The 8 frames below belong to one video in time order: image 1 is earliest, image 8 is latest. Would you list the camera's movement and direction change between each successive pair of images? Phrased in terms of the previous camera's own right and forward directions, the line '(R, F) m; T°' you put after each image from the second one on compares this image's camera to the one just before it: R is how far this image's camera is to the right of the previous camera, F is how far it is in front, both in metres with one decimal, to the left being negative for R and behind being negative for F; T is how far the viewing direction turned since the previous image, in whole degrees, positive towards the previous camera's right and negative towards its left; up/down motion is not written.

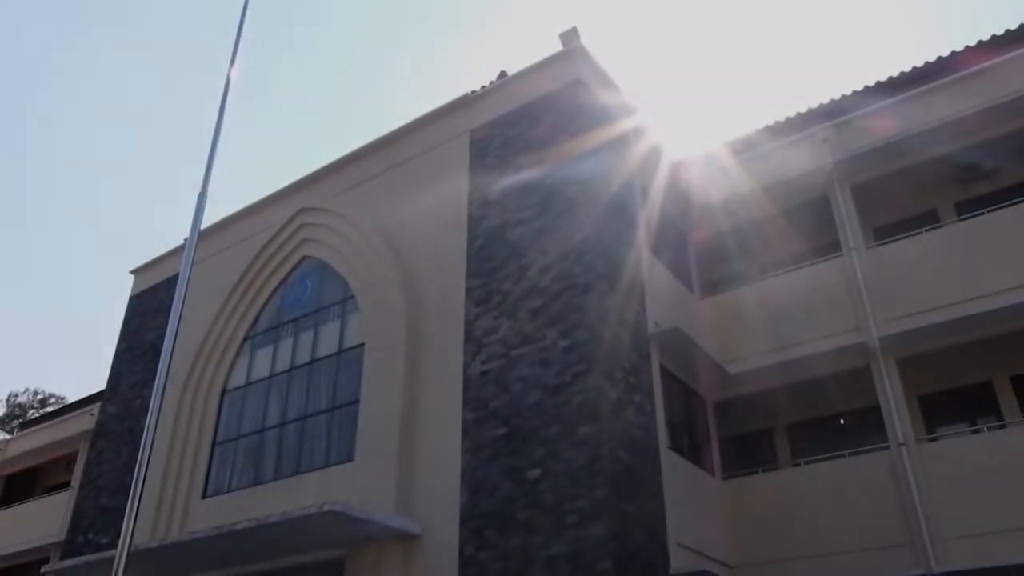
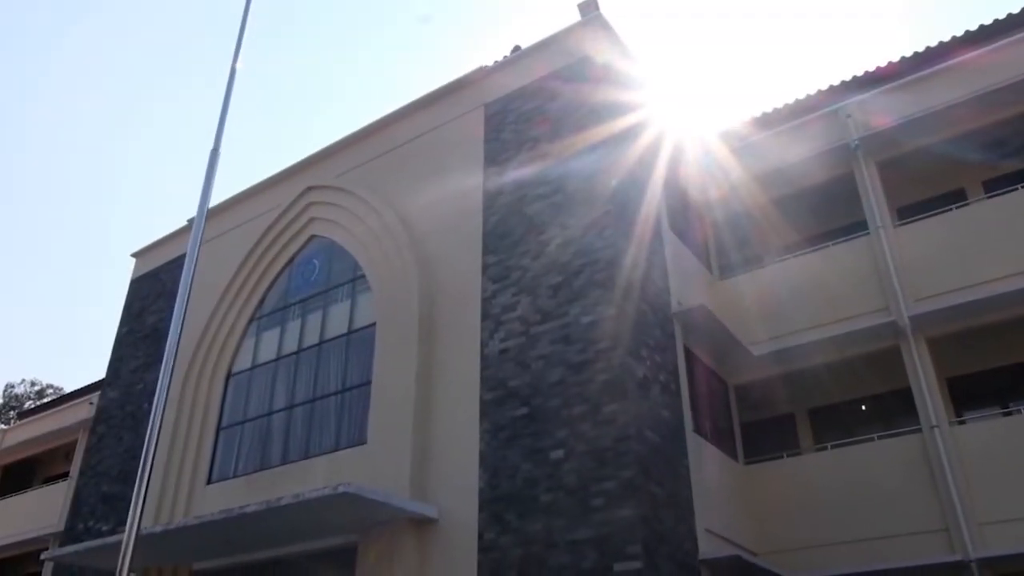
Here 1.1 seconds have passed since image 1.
(-0.2, +0.4) m; 0°
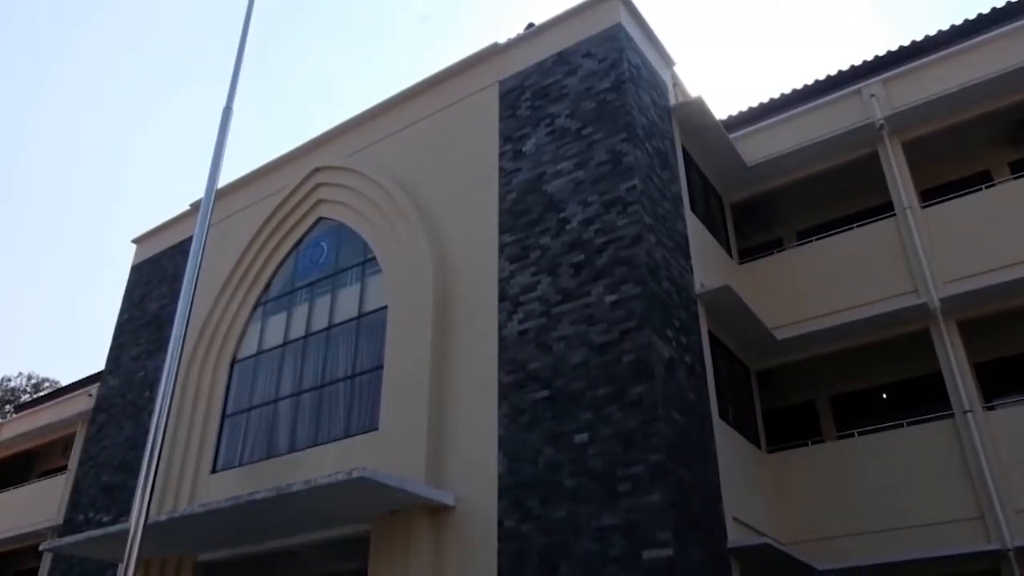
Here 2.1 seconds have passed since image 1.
(-0.2, +0.3) m; 0°
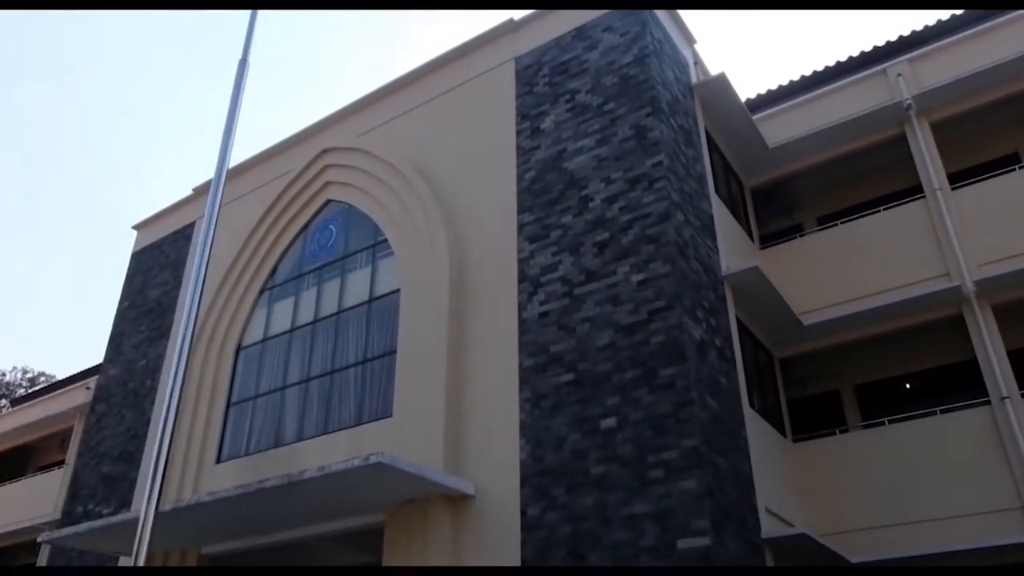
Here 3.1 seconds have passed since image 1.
(-0.2, +0.4) m; 0°
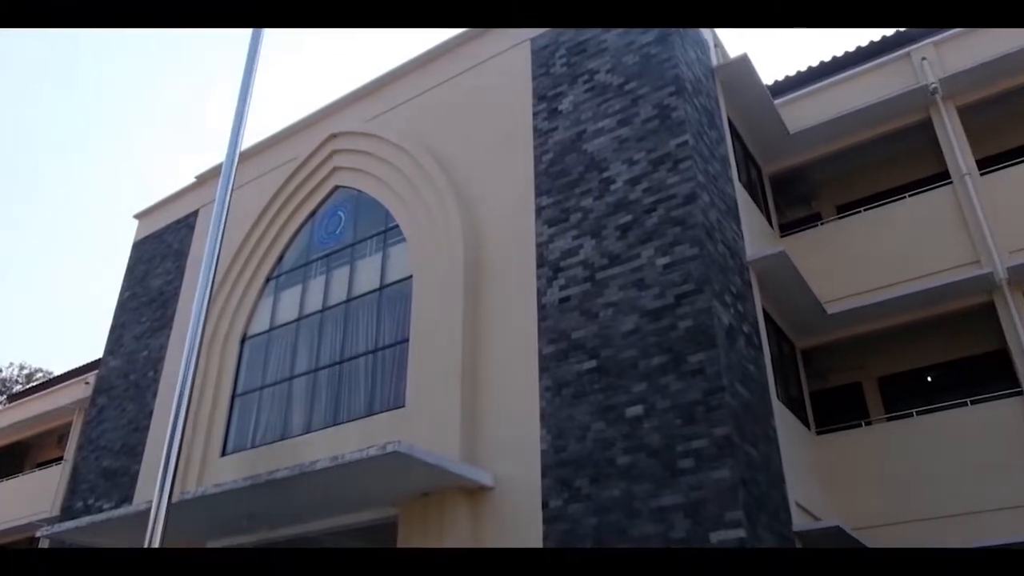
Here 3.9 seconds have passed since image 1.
(-0.2, +0.3) m; 0°
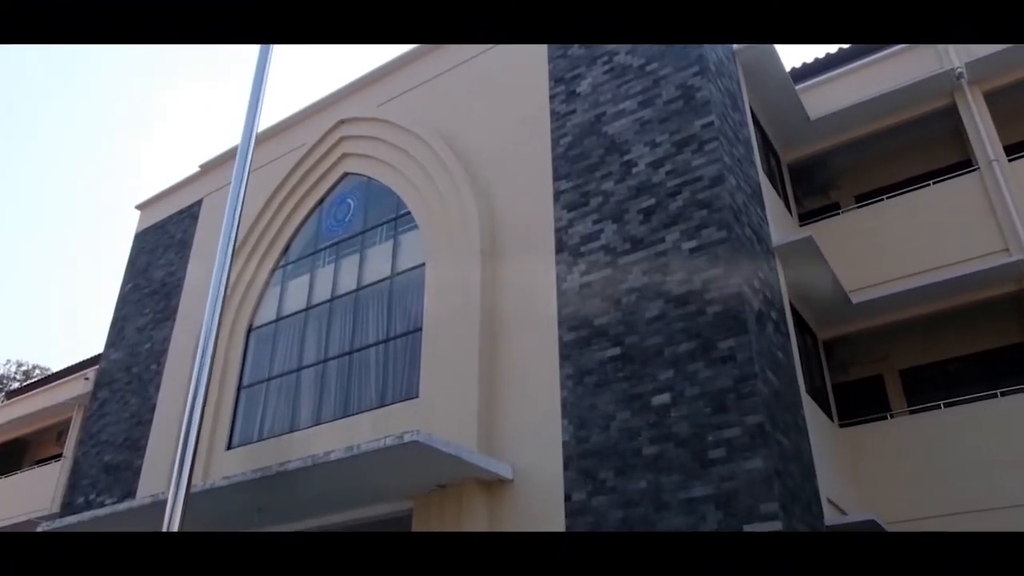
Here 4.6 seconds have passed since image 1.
(-0.2, +0.3) m; 0°
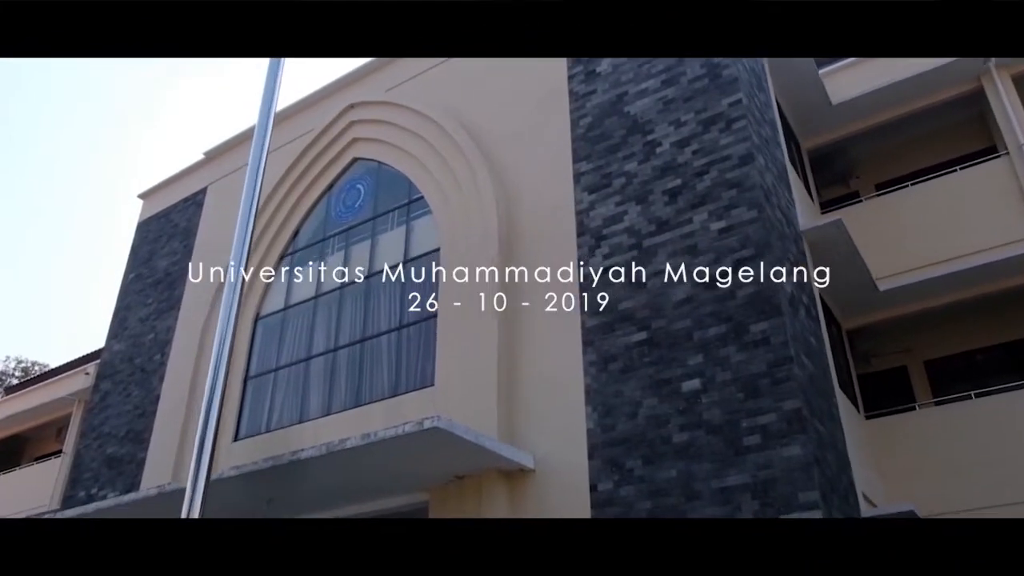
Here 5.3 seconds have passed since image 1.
(-0.2, +0.3) m; 0°
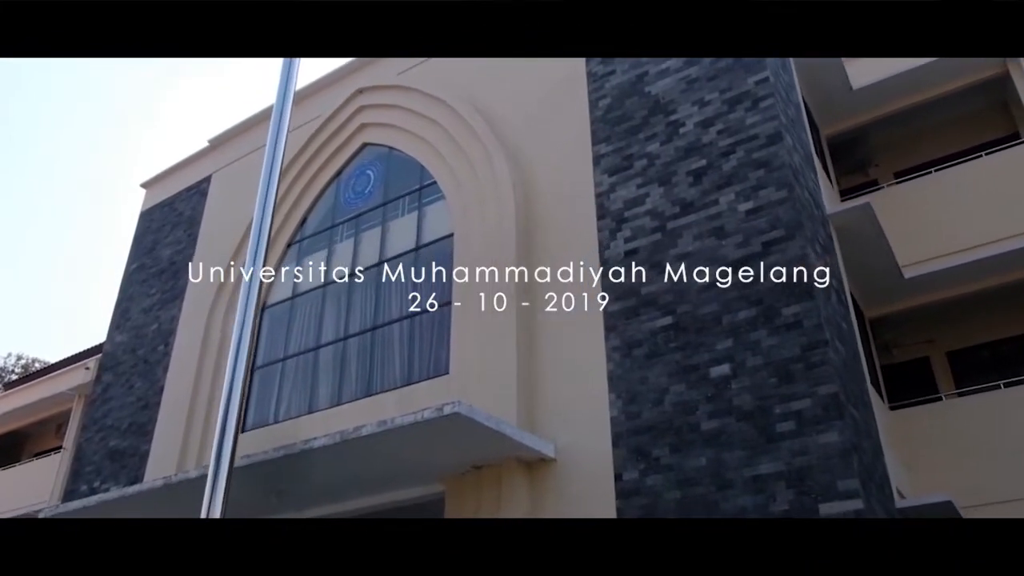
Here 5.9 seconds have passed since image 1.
(-0.2, +0.2) m; 0°
